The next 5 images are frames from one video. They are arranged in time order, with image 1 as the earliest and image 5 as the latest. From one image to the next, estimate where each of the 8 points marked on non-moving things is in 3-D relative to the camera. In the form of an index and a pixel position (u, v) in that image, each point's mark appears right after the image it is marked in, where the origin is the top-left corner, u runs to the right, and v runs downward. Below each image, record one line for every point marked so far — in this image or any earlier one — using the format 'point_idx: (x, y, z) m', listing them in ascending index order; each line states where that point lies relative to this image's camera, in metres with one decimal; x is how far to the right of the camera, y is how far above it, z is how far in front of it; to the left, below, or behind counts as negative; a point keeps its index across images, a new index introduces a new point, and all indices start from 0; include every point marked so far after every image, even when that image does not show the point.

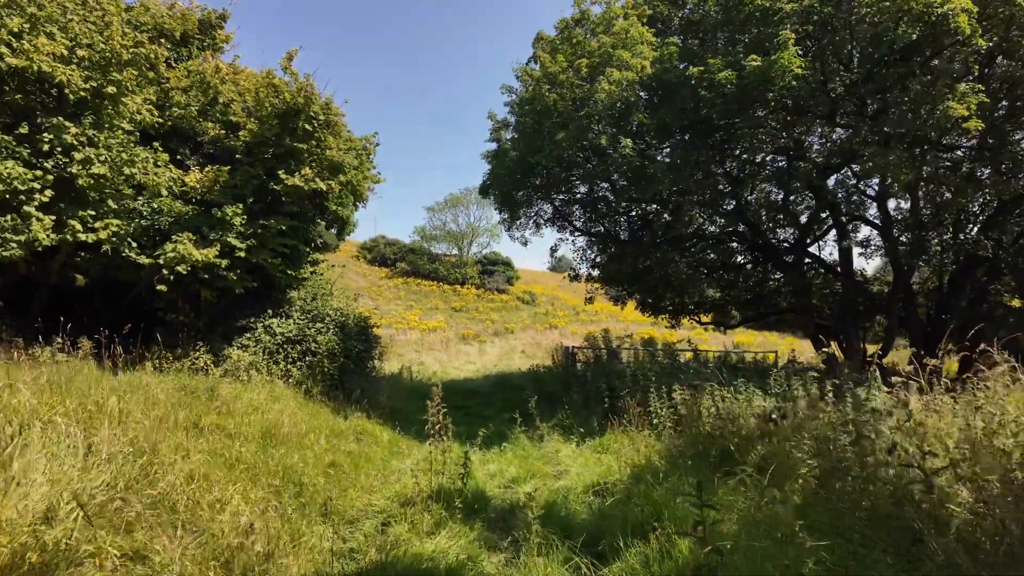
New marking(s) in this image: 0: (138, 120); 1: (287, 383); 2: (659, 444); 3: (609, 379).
0: (-4.2, +1.9, +6.4) m
1: (-3.1, -1.3, +7.8) m
2: (+1.2, -1.3, +4.6) m
3: (+1.2, -1.2, +7.3) m
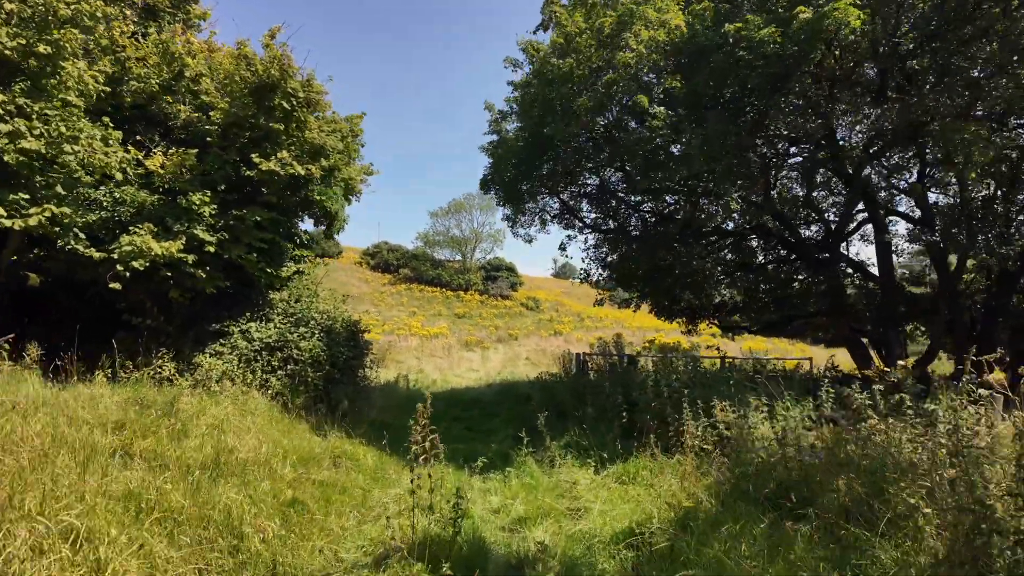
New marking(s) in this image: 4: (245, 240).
0: (-4.2, +1.9, +5.6) m
1: (-3.0, -1.3, +6.9) m
2: (+1.2, -1.2, +3.7) m
3: (+1.3, -1.2, +6.4) m
4: (-3.3, +0.6, +7.0) m
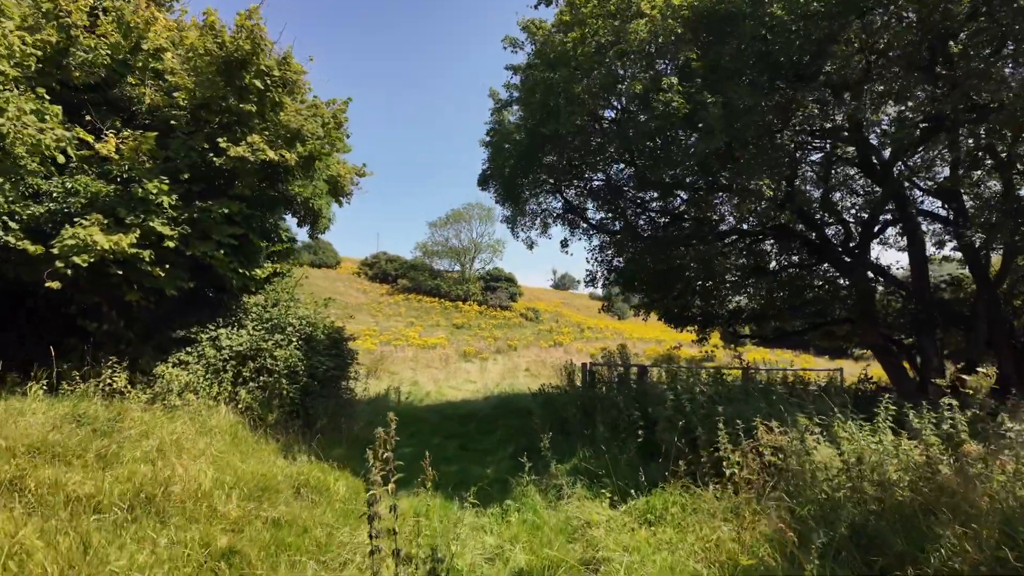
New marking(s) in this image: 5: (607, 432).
0: (-4.2, +1.9, +4.9) m
1: (-3.0, -1.3, +6.1) m
2: (+1.2, -1.2, +2.9) m
3: (+1.3, -1.2, +5.6) m
4: (-3.3, +0.6, +6.3) m
5: (+0.9, -1.4, +5.5) m
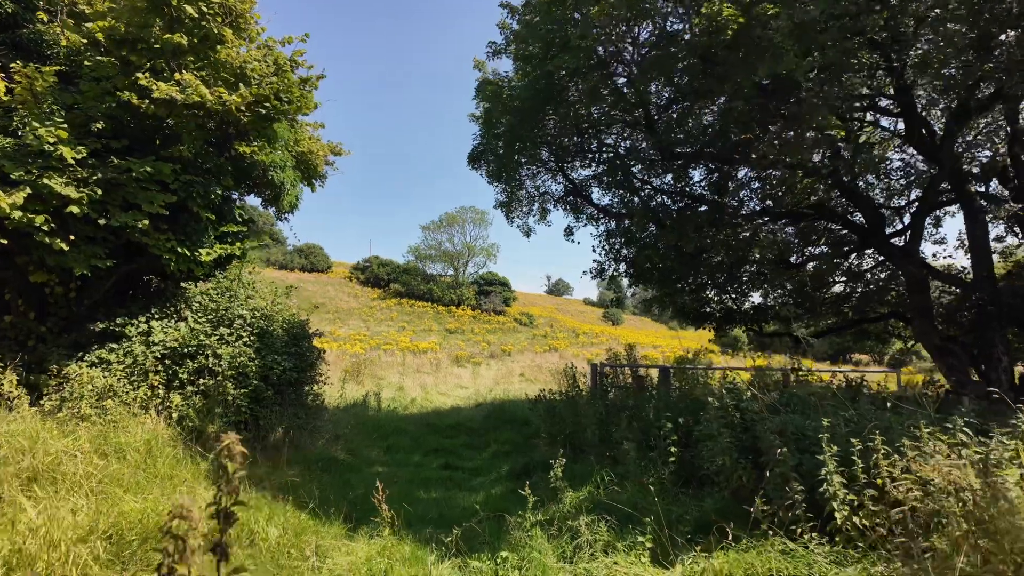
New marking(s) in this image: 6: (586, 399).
0: (-4.2, +2.1, +3.6) m
1: (-3.0, -1.1, +4.9) m
2: (+1.2, -1.0, +1.7) m
3: (+1.2, -1.0, +4.4) m
4: (-3.3, +0.7, +5.0) m
5: (+0.9, -1.2, +4.3) m
6: (+0.8, -1.1, +5.9) m
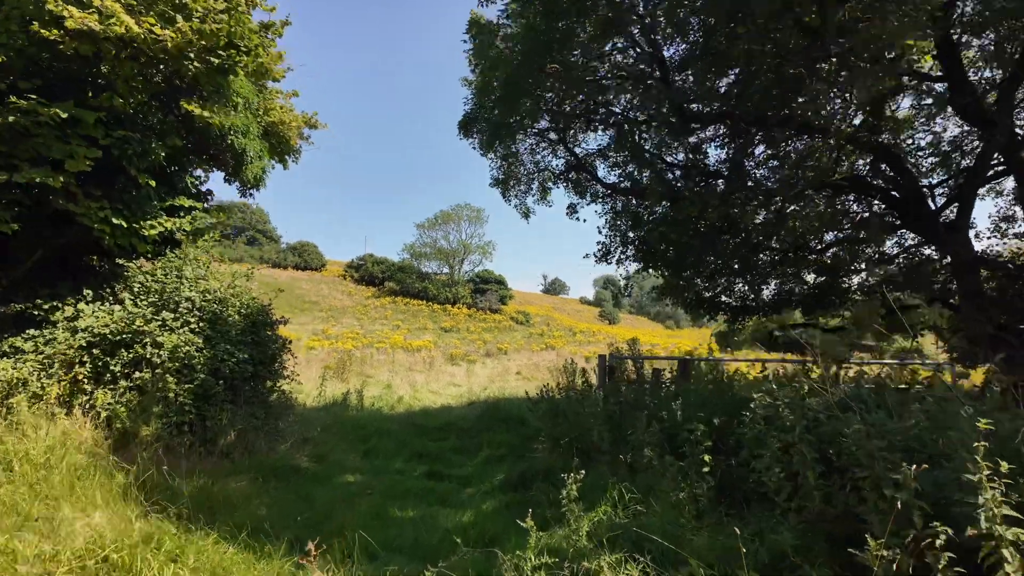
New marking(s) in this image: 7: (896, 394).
0: (-4.2, +2.3, +2.8) m
1: (-3.1, -0.9, +4.0) m
2: (+1.2, -0.8, +0.9) m
3: (+1.2, -0.8, +3.5) m
4: (-3.4, +0.9, +4.2) m
5: (+0.9, -1.0, +3.5) m
6: (+0.7, -0.9, +5.1) m
7: (+2.1, -0.5, +3.1) m
